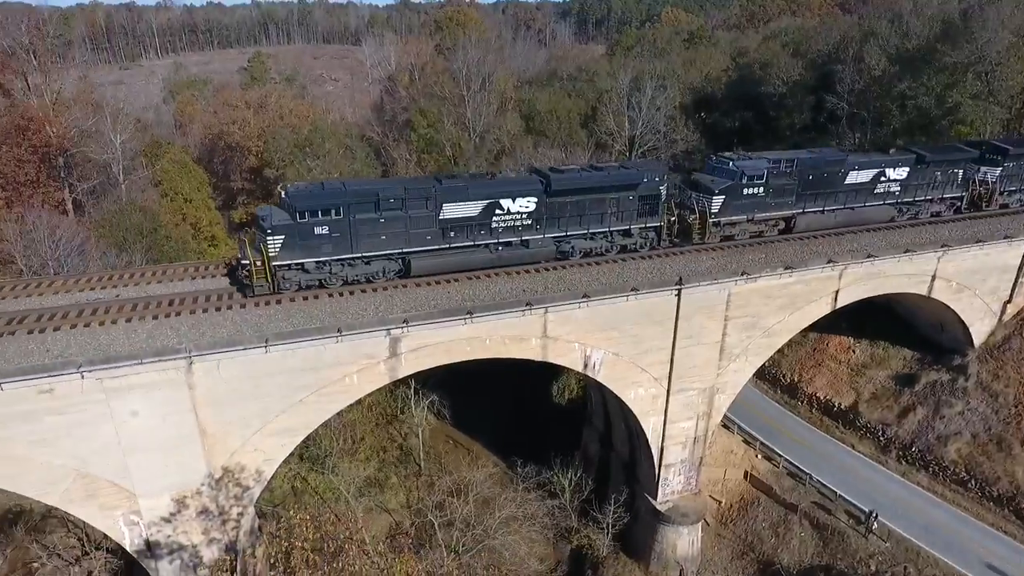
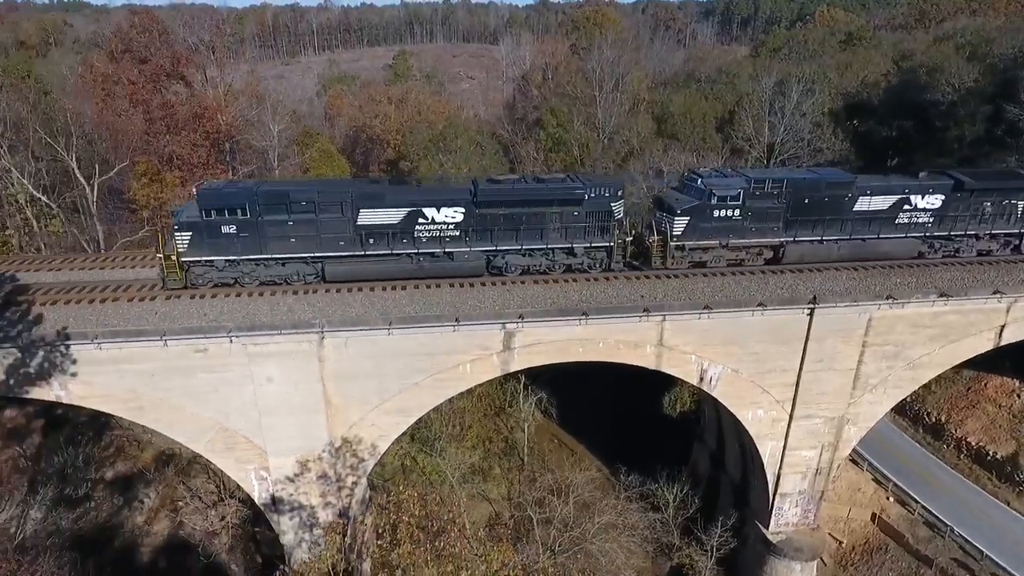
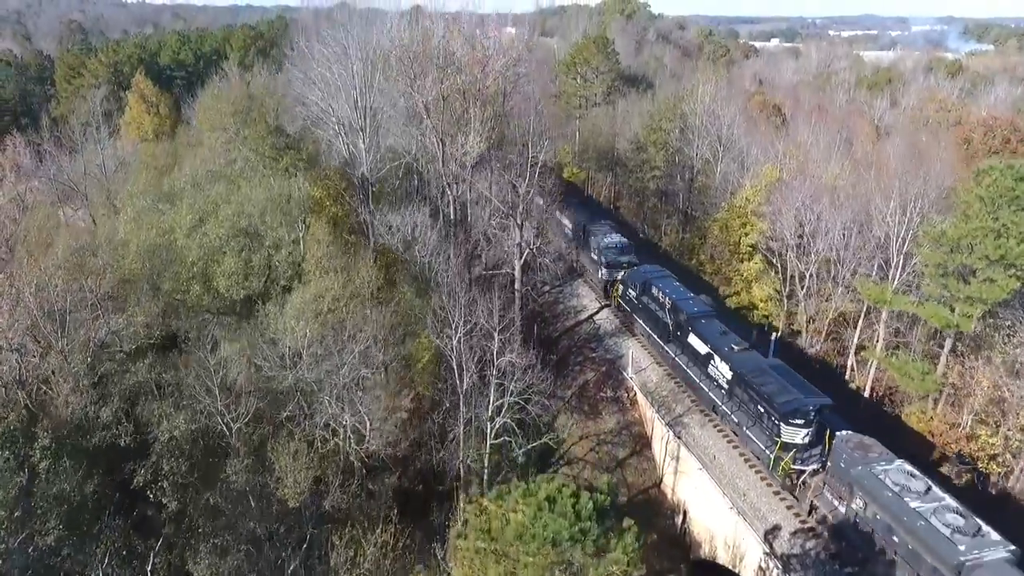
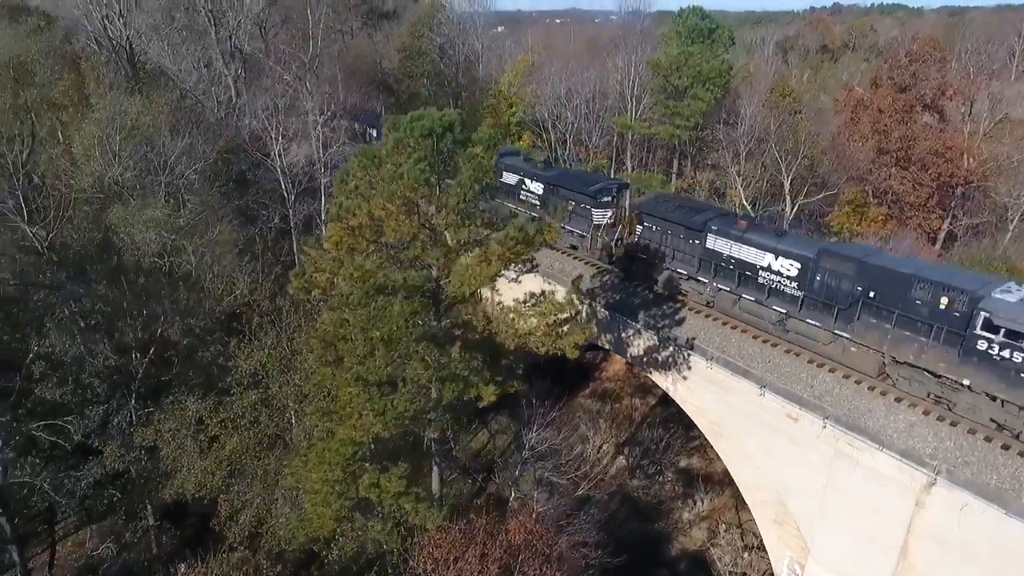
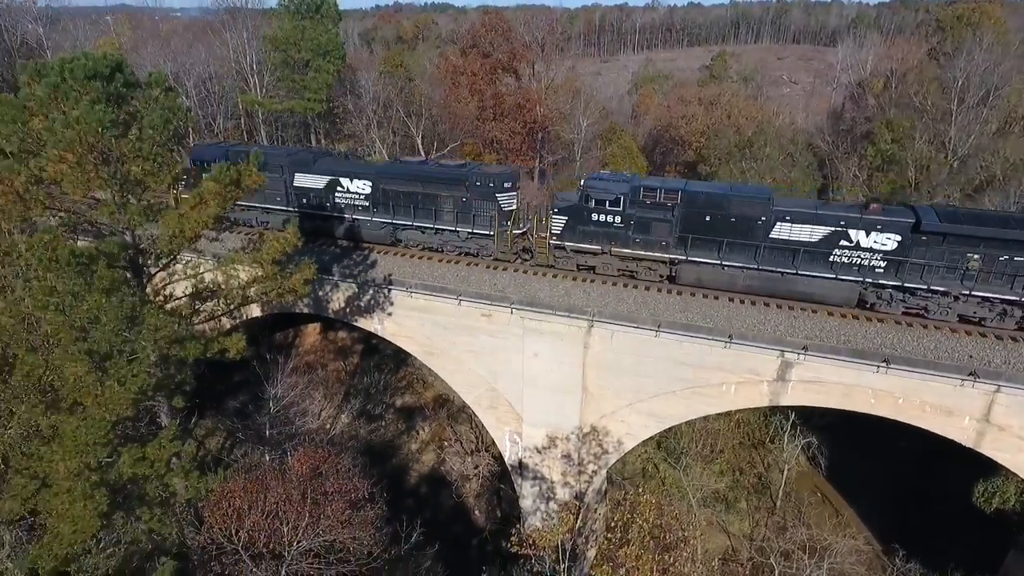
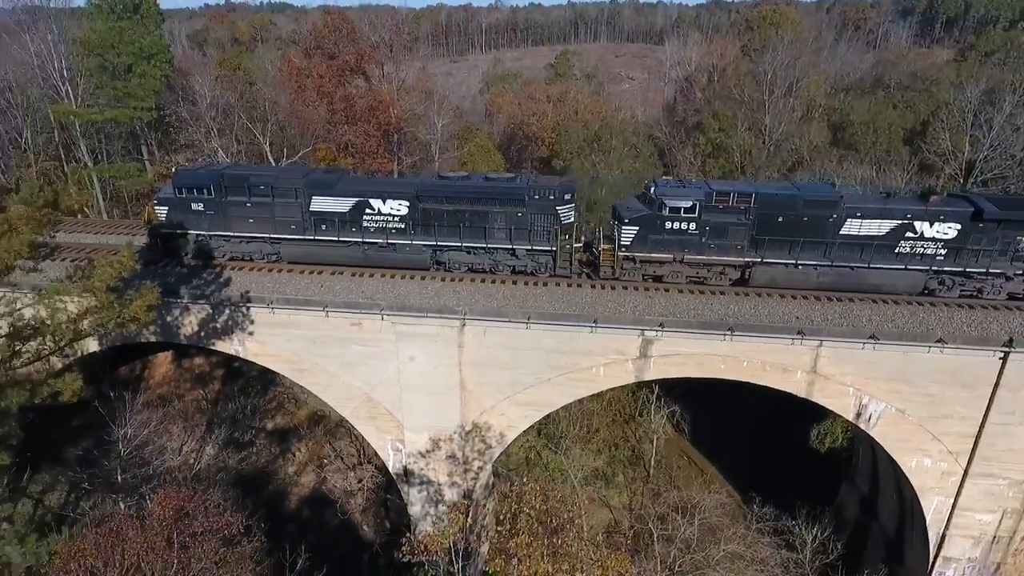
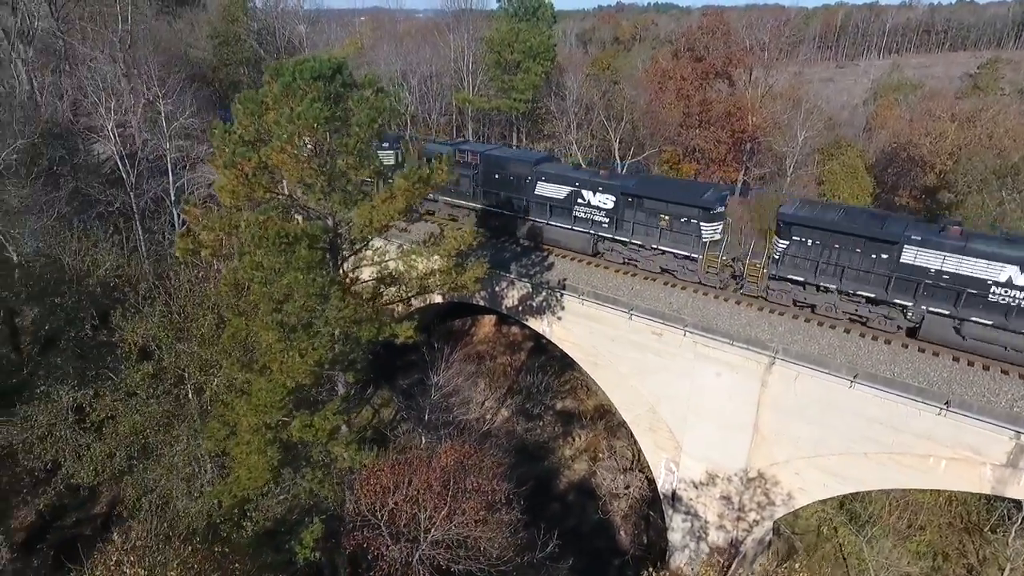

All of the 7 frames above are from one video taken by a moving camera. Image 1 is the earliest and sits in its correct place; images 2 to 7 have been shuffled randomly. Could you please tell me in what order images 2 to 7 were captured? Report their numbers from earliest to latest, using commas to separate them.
2, 6, 5, 7, 4, 3
